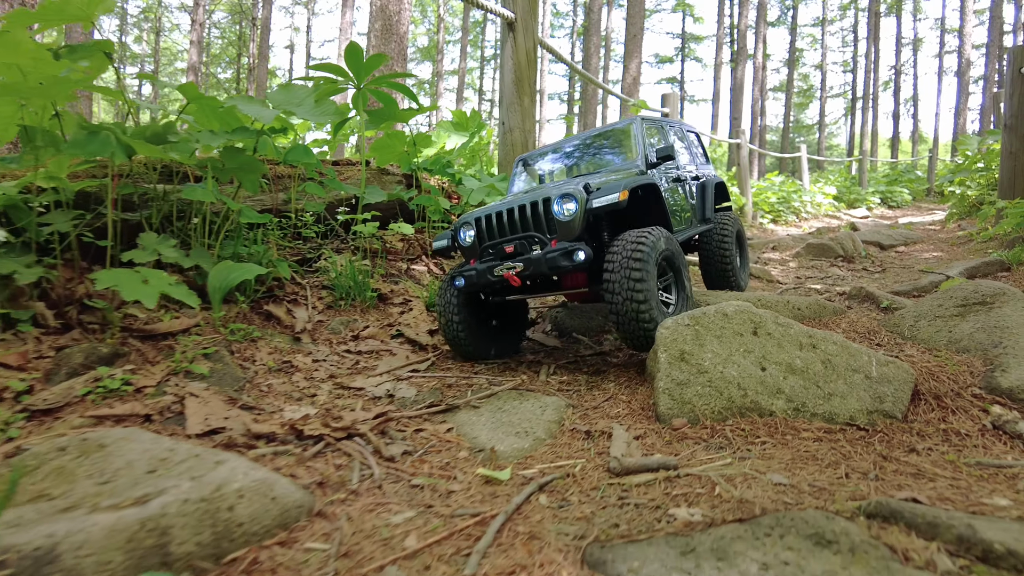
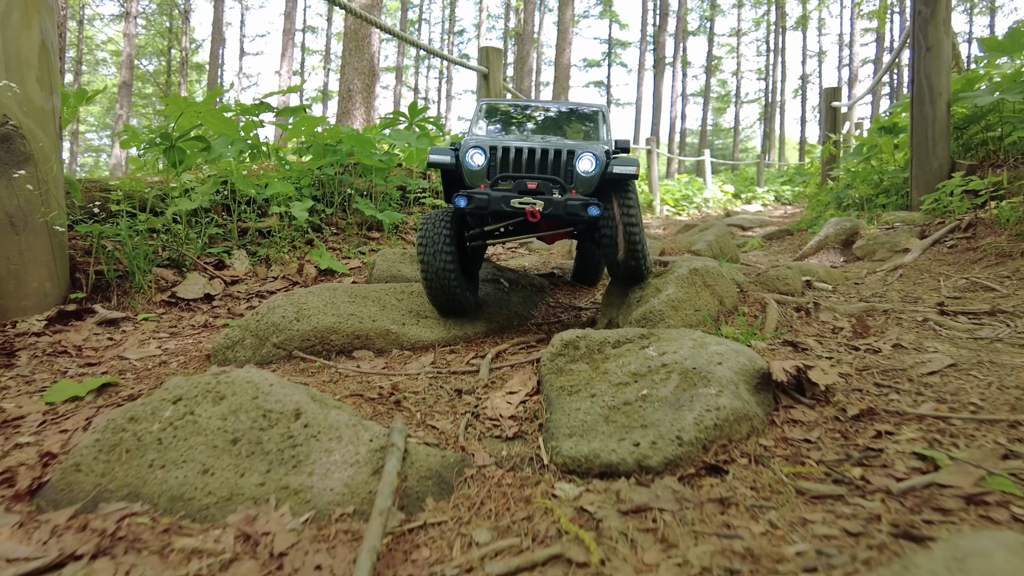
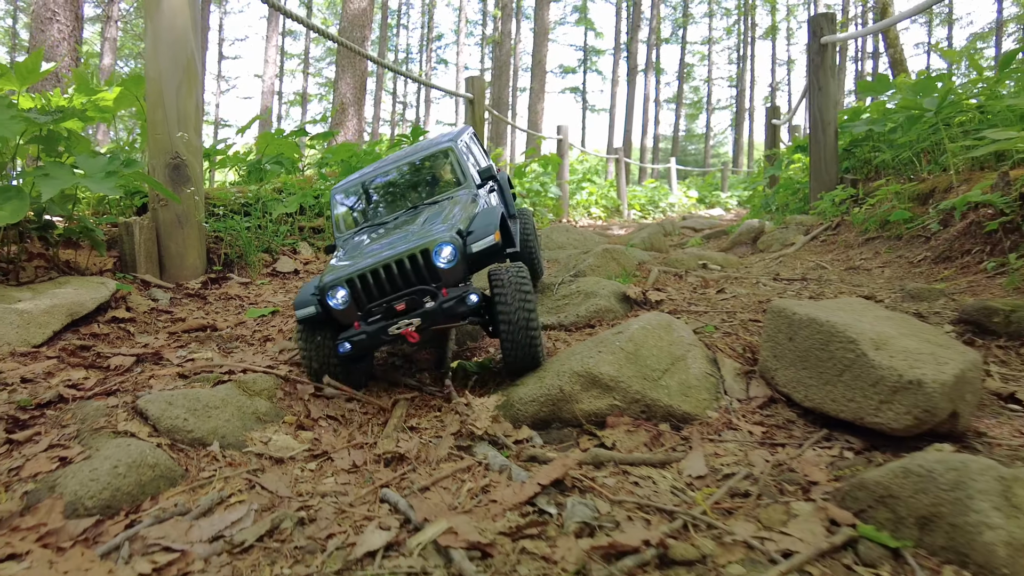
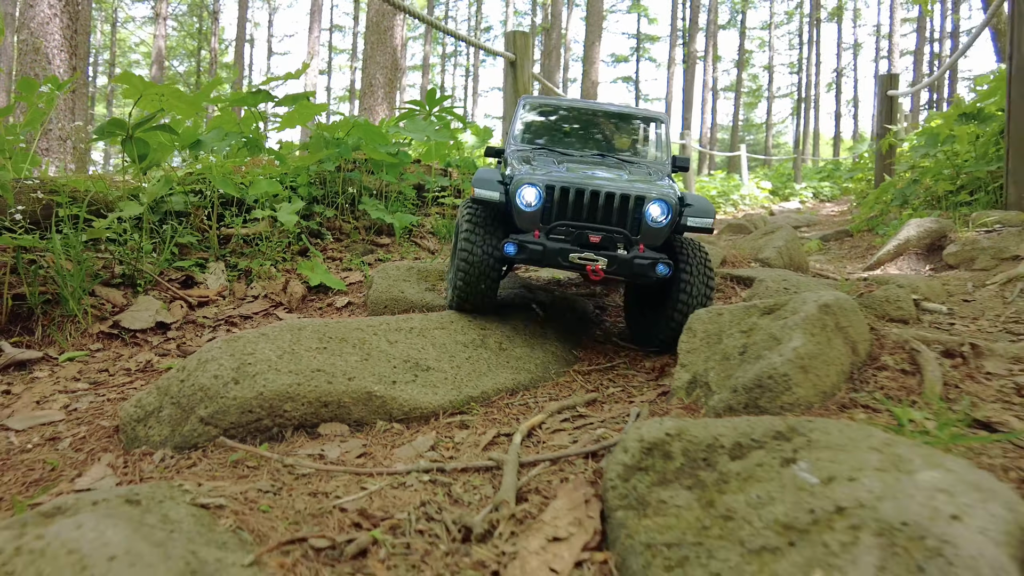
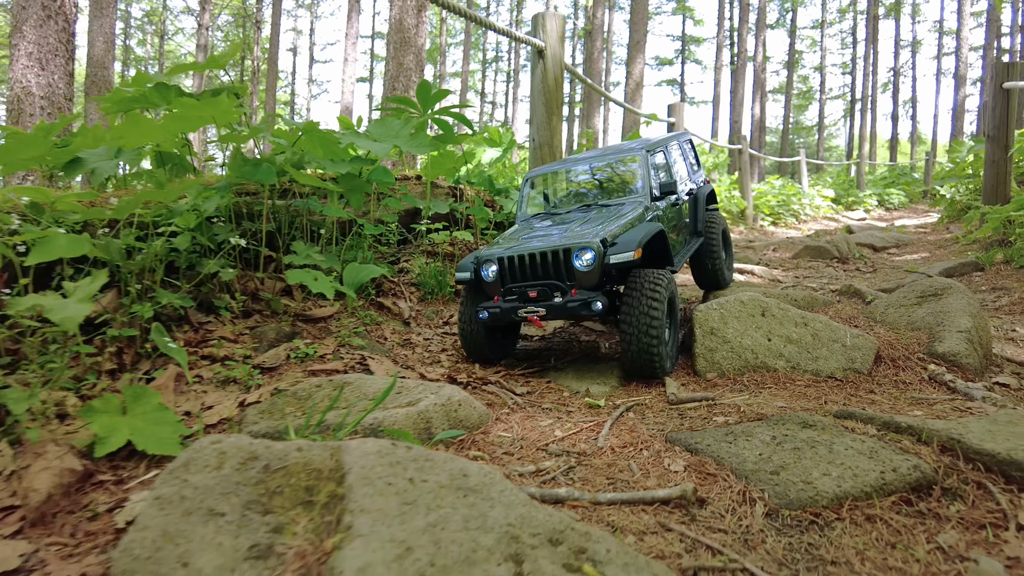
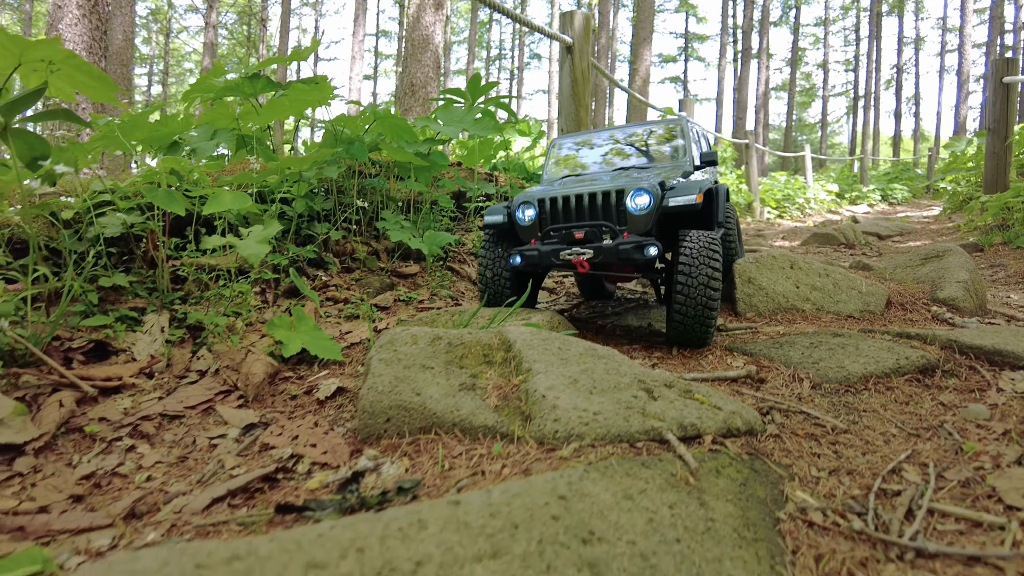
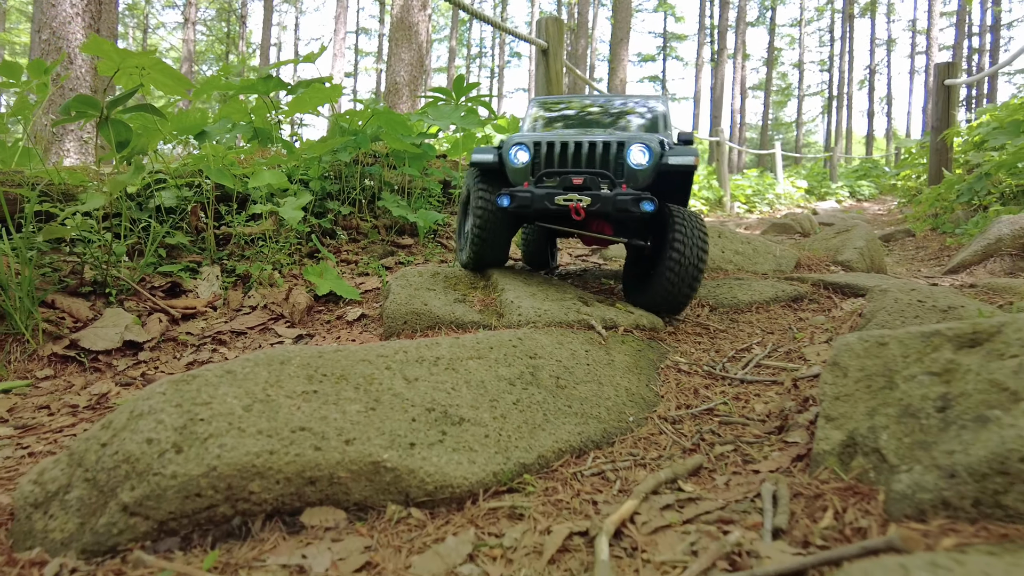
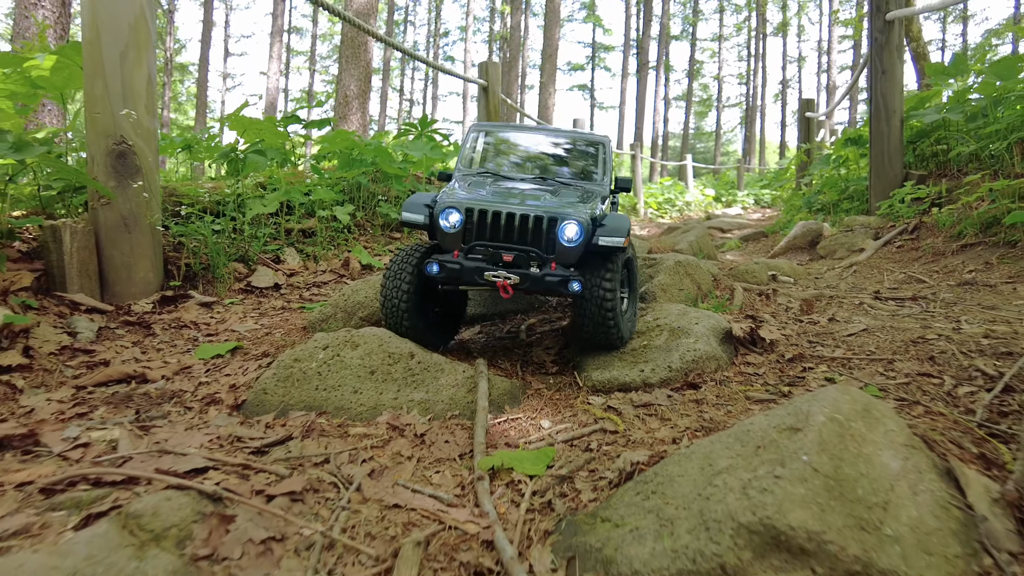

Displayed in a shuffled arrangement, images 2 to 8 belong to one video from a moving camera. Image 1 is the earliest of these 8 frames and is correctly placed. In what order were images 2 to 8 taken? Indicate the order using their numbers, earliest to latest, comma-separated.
5, 6, 7, 4, 2, 8, 3
